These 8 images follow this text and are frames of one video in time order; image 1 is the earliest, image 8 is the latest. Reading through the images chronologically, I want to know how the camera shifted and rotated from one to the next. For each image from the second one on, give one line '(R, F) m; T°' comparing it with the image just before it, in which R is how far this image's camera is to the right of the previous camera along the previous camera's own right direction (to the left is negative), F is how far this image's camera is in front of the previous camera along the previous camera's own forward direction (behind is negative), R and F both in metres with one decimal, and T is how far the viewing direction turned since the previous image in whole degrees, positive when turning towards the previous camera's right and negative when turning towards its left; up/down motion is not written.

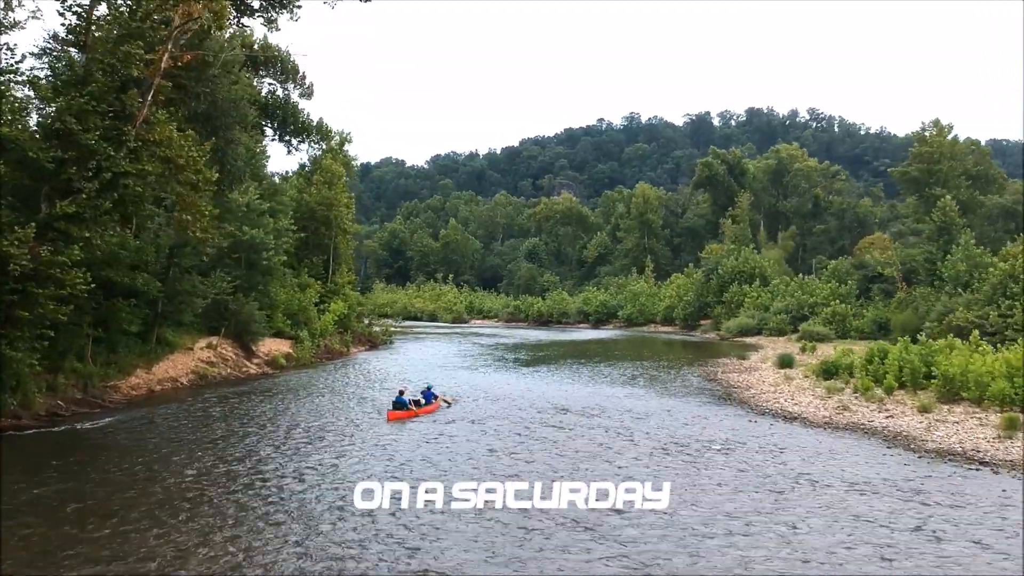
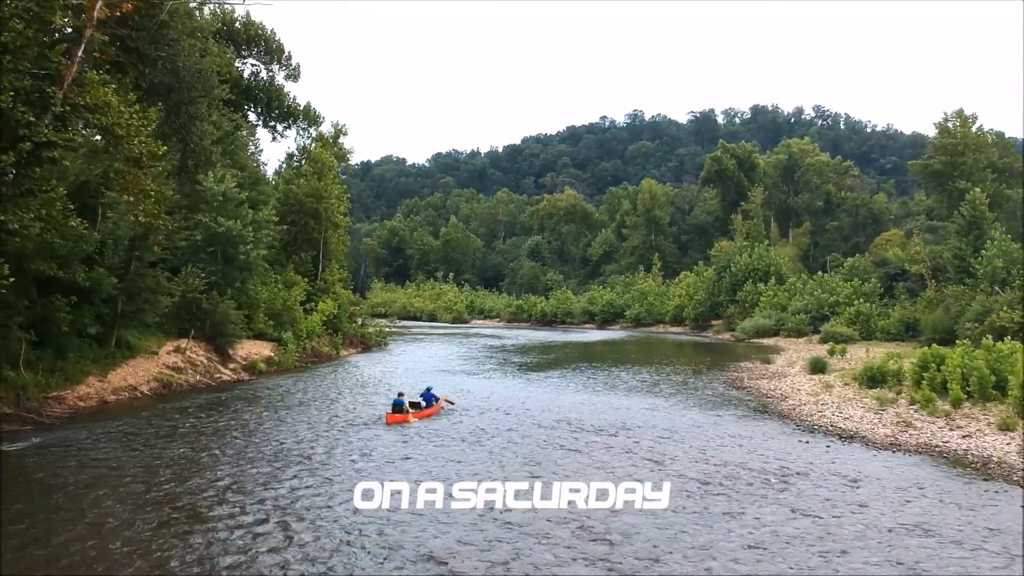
(-0.1, +3.3) m; 0°
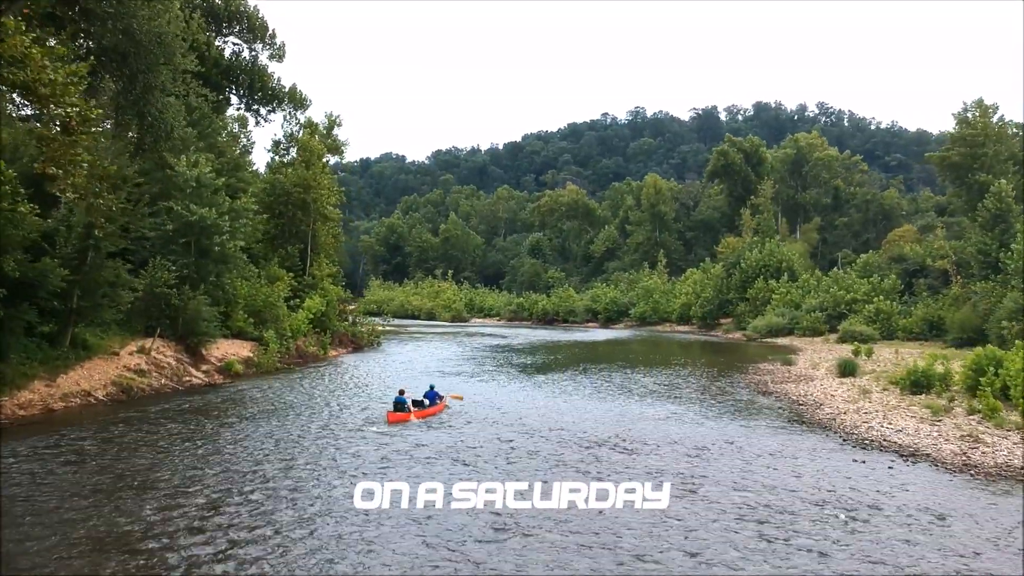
(0.0, +2.7) m; 0°
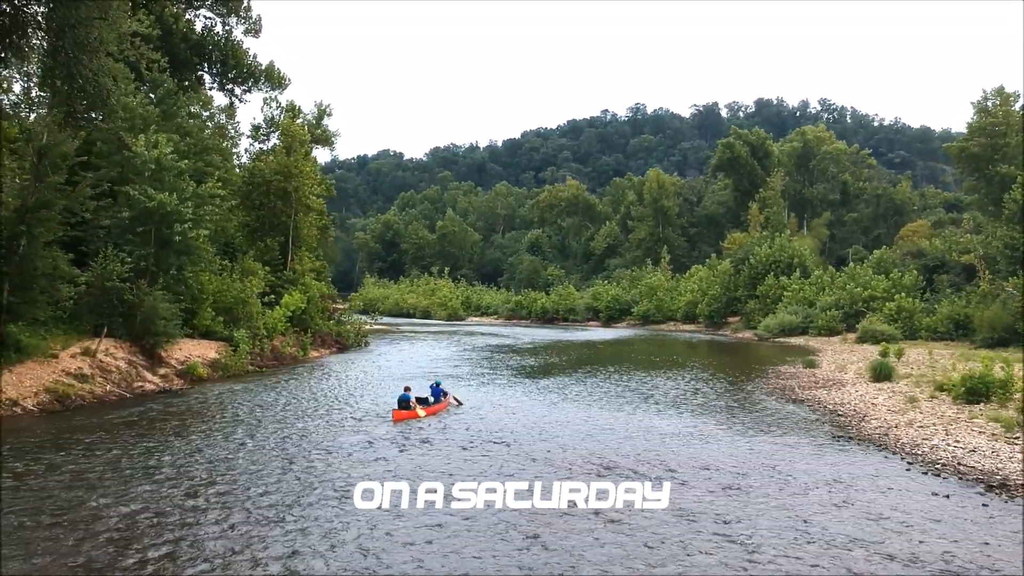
(+0.1, +3.0) m; 0°
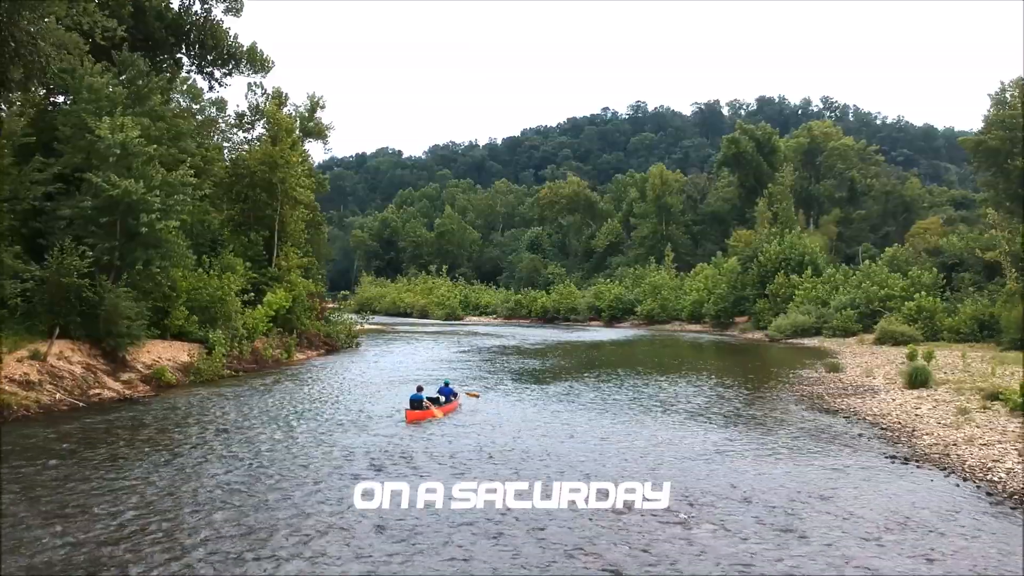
(0.0, +2.3) m; 0°
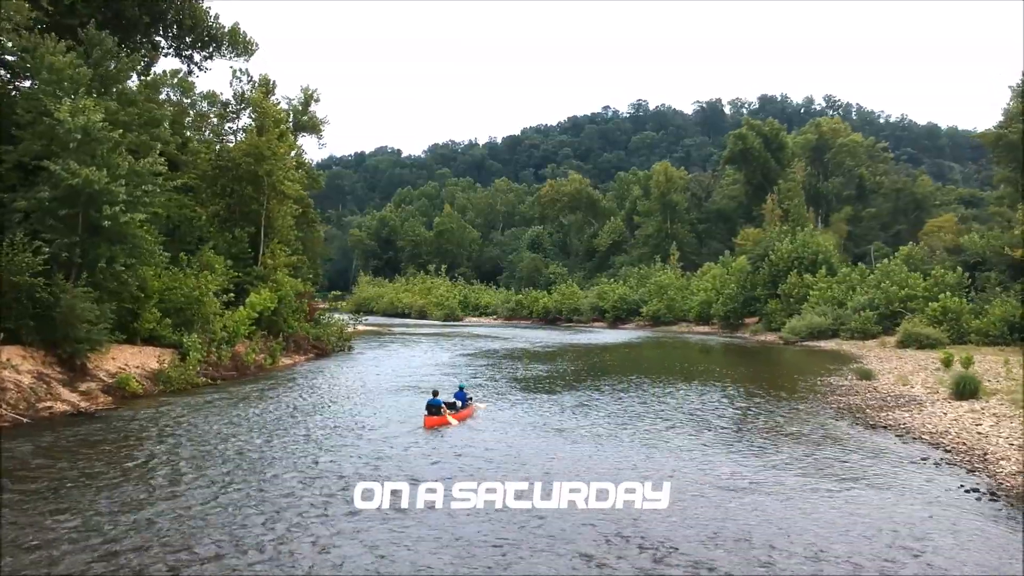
(-0.1, +2.3) m; 0°
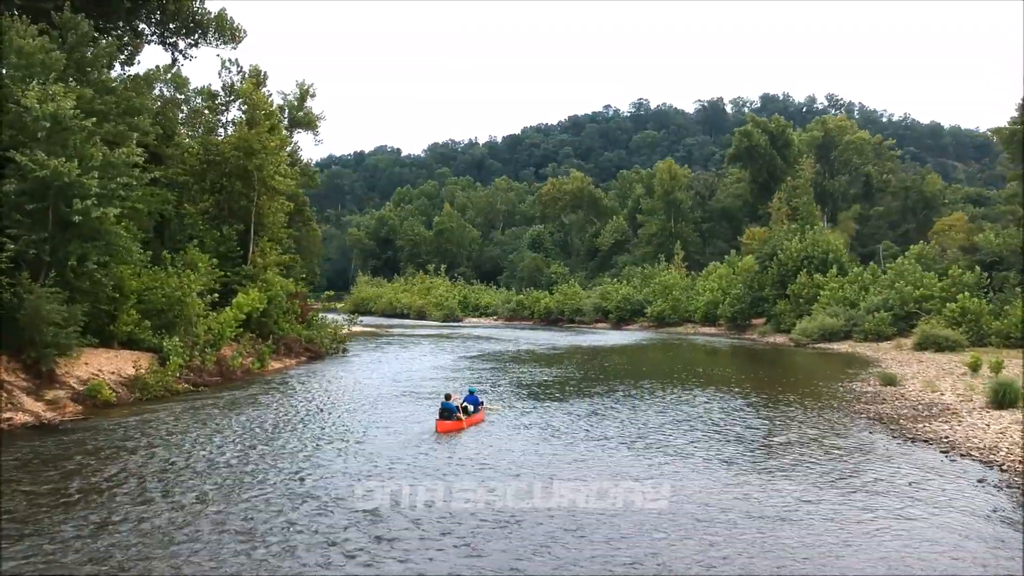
(-0.1, +1.6) m; 0°
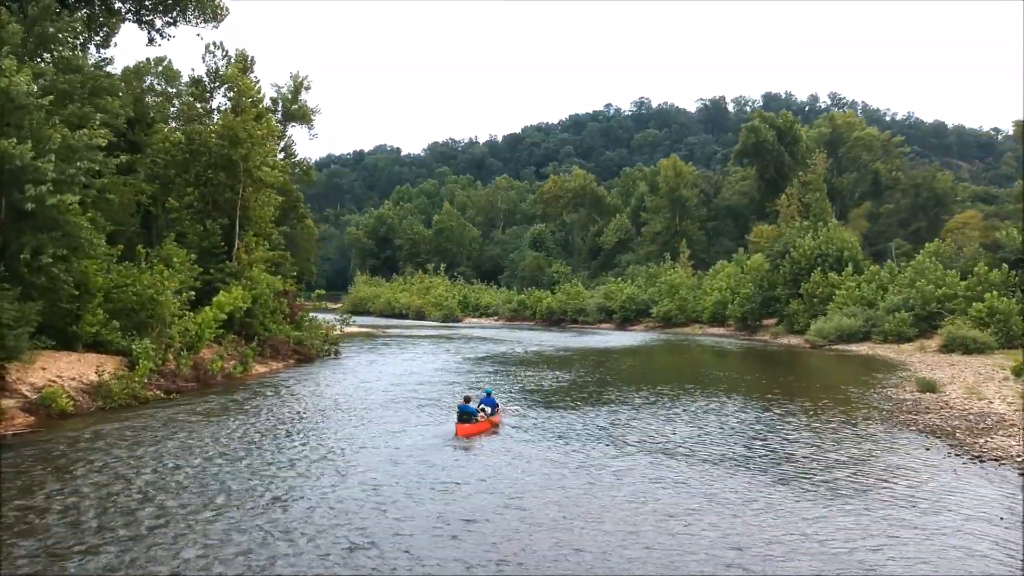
(-0.1, +2.1) m; 0°
